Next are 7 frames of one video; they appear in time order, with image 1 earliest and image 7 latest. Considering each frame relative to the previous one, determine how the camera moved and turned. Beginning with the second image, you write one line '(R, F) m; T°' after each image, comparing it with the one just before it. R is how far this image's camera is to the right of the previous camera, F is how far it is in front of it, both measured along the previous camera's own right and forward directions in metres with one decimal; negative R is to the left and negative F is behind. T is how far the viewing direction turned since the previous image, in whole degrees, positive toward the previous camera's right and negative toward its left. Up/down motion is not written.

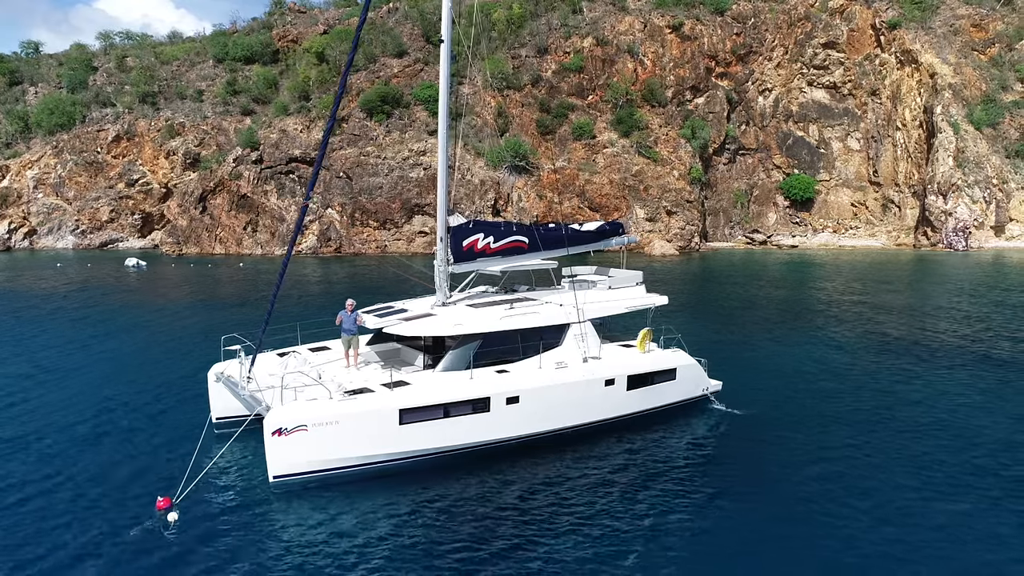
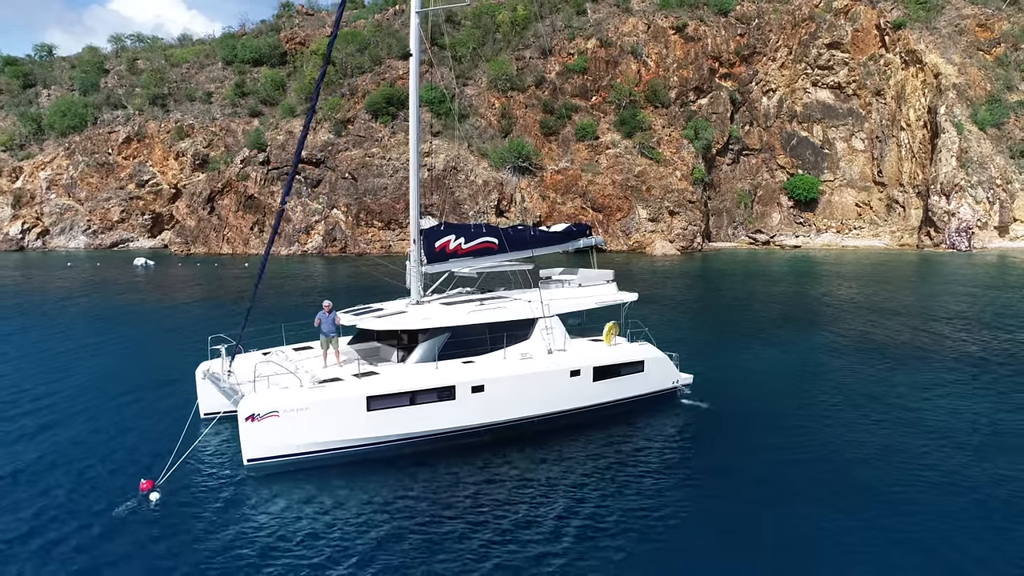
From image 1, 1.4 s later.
(+0.5, -0.4) m; -1°
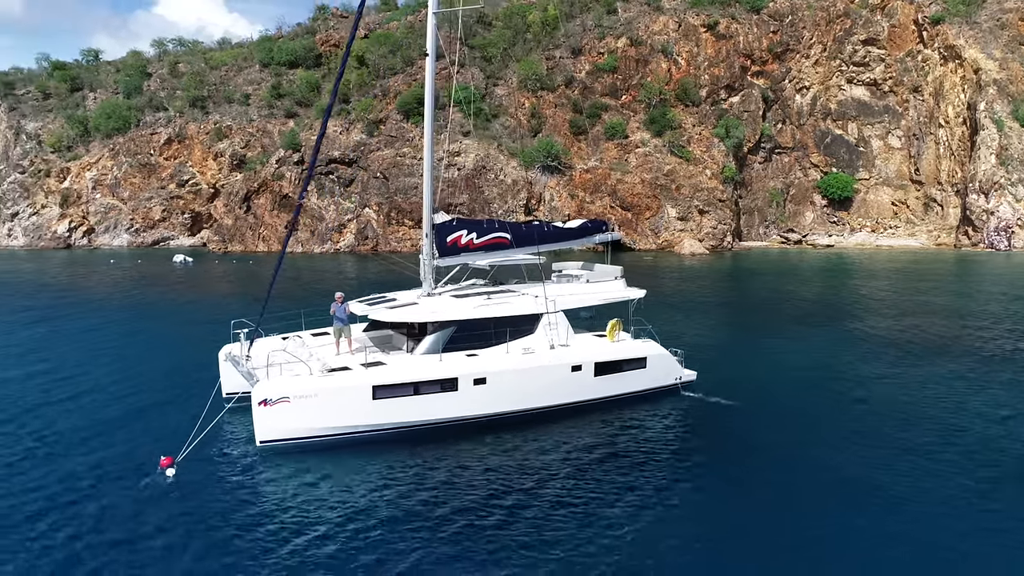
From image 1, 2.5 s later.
(+0.4, -0.3) m; -3°
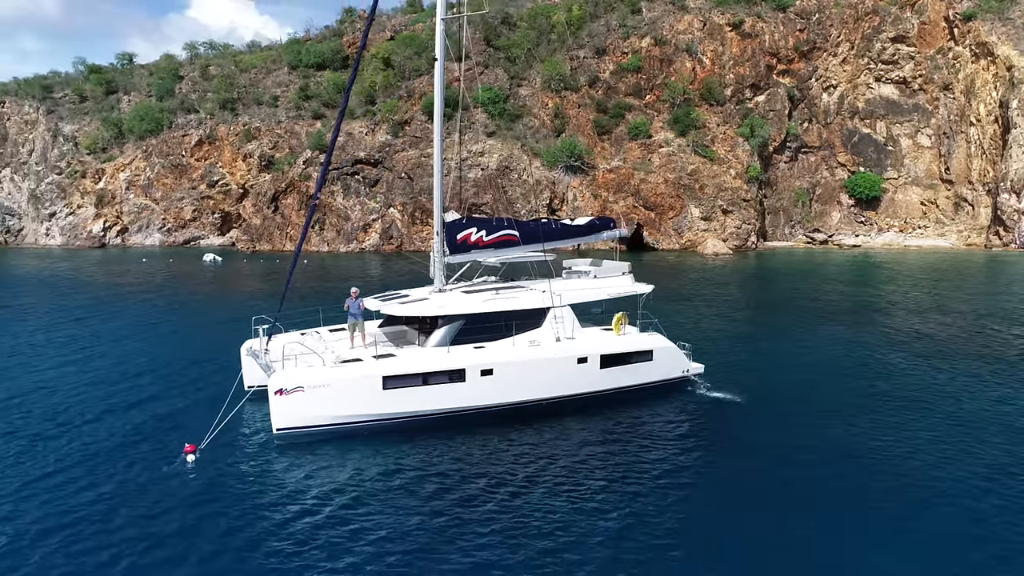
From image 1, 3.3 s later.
(+0.2, -0.3) m; -2°
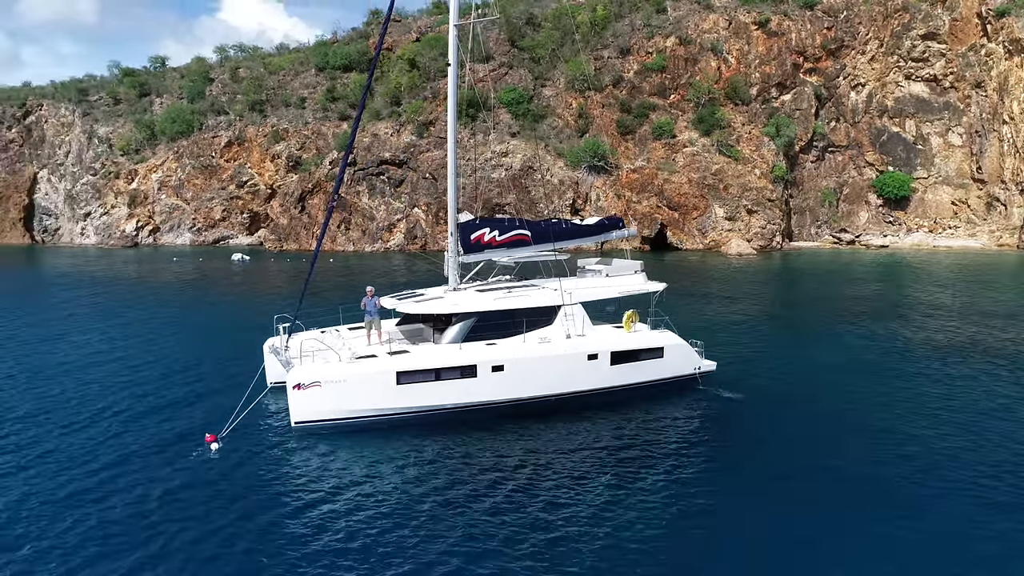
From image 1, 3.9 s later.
(+0.2, -0.2) m; -2°
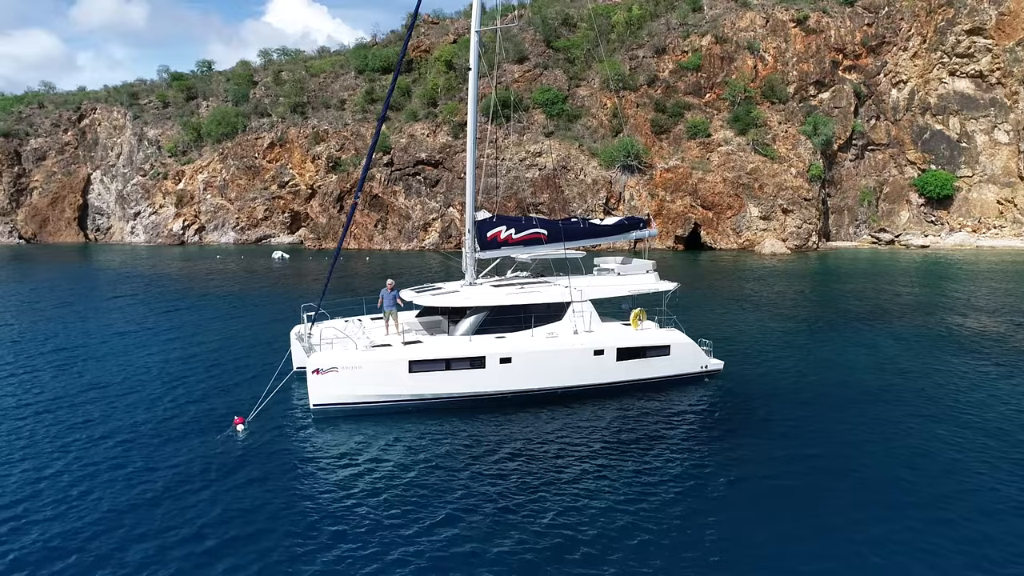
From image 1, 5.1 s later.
(+0.4, -0.5) m; -3°
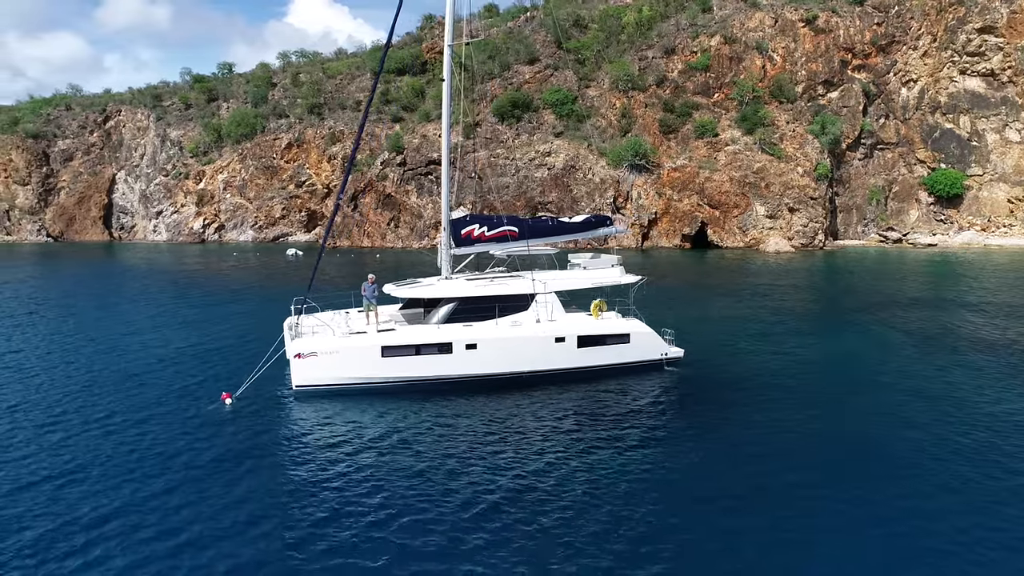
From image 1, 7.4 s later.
(+0.7, -0.9) m; -2°
